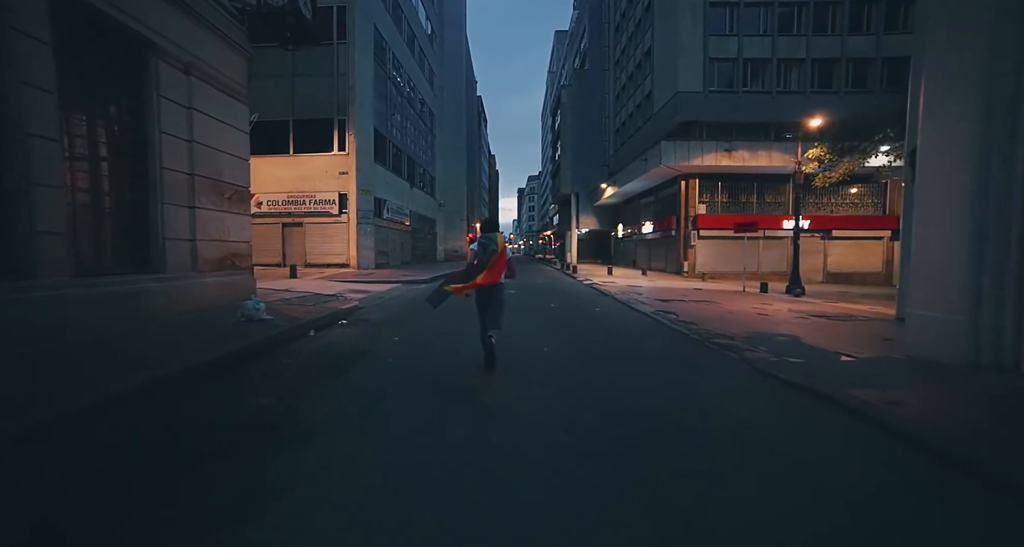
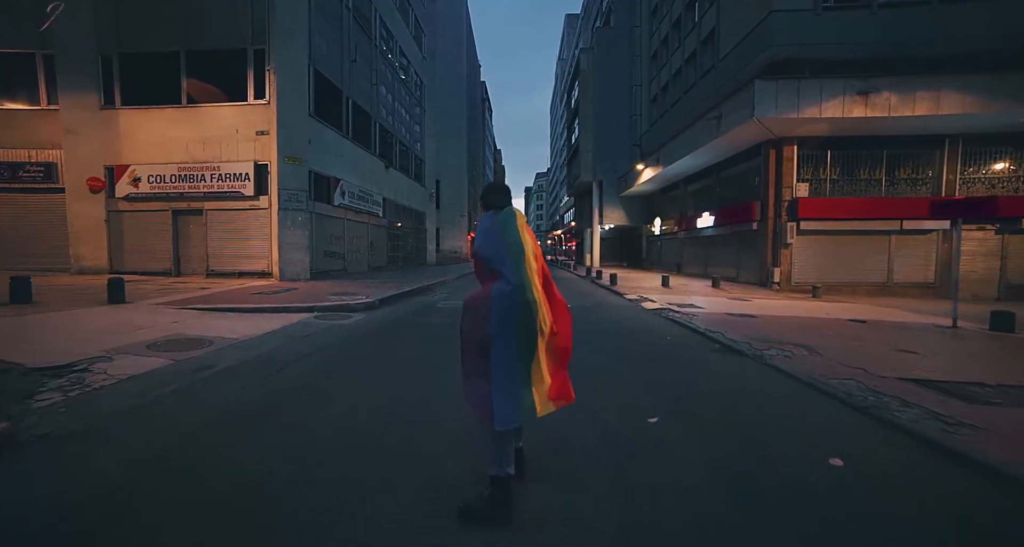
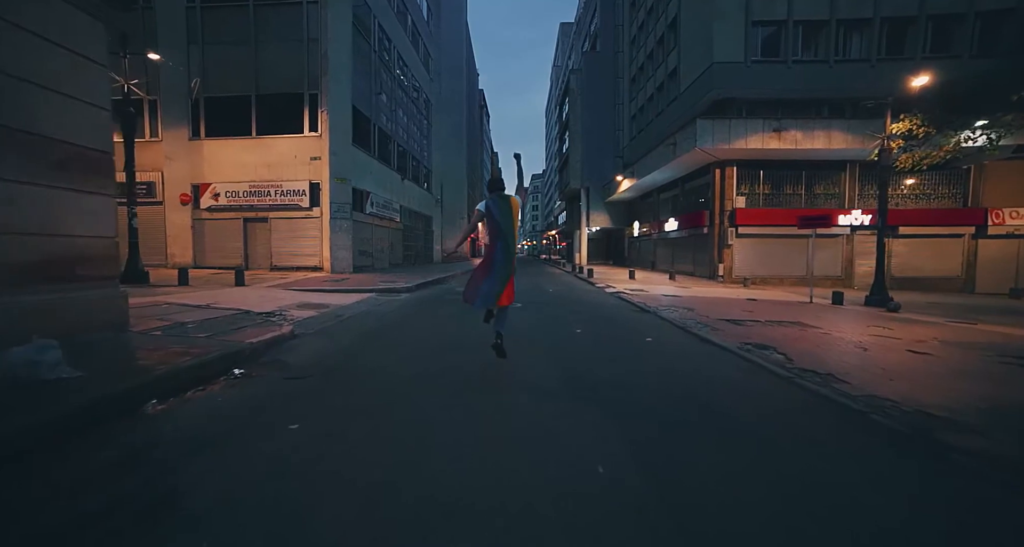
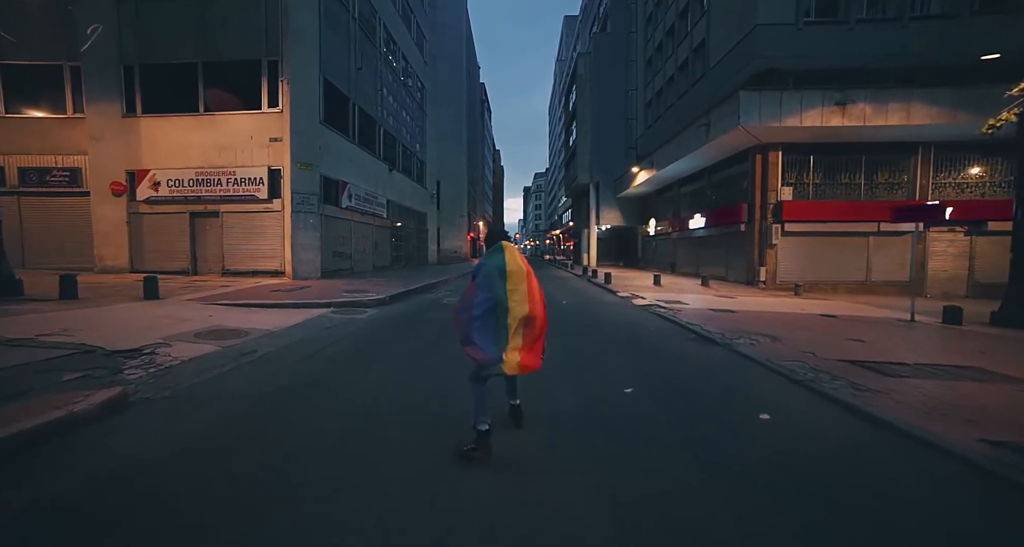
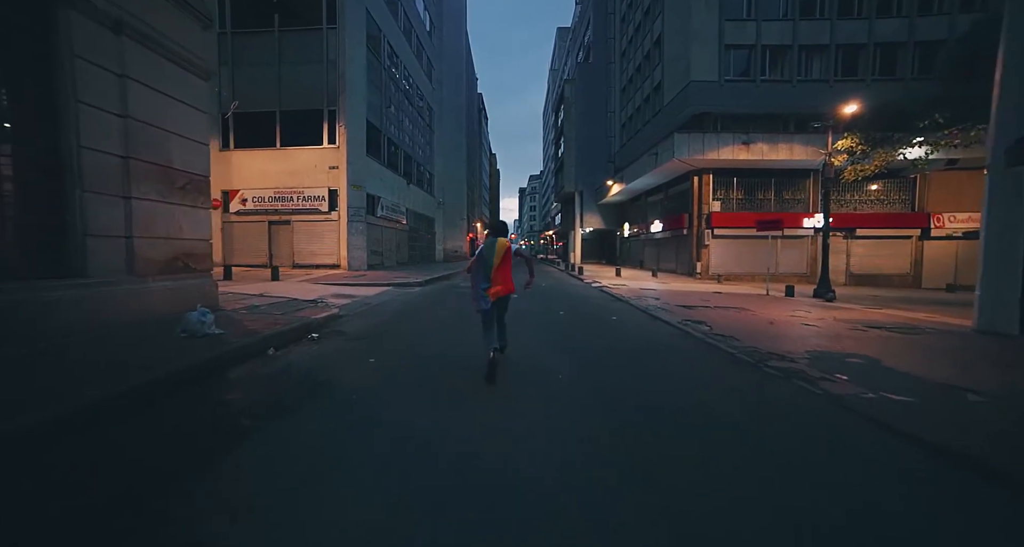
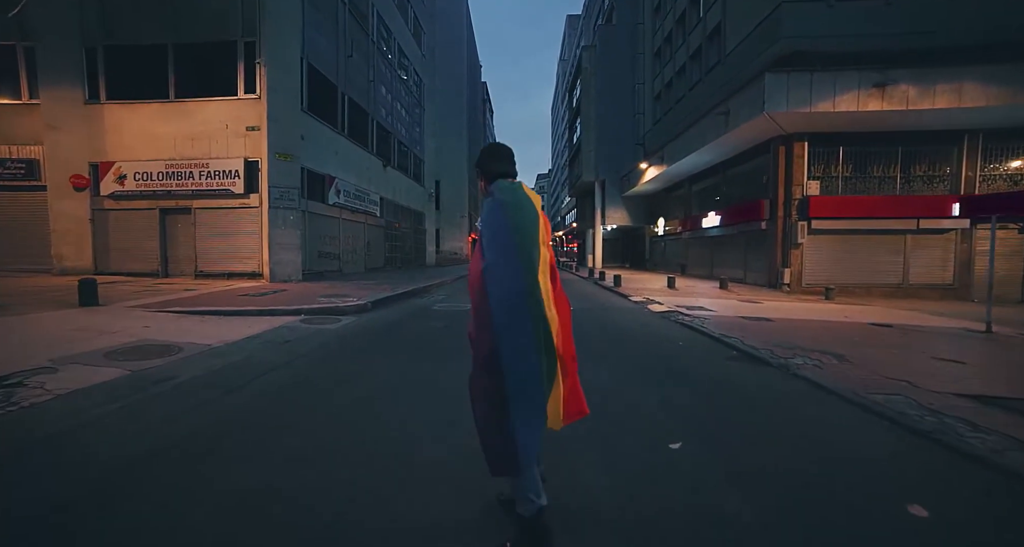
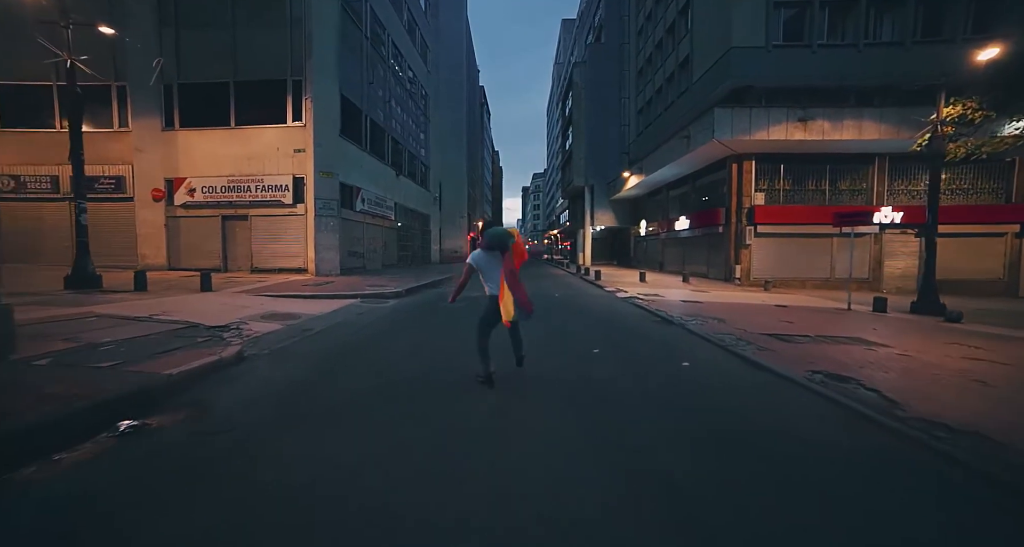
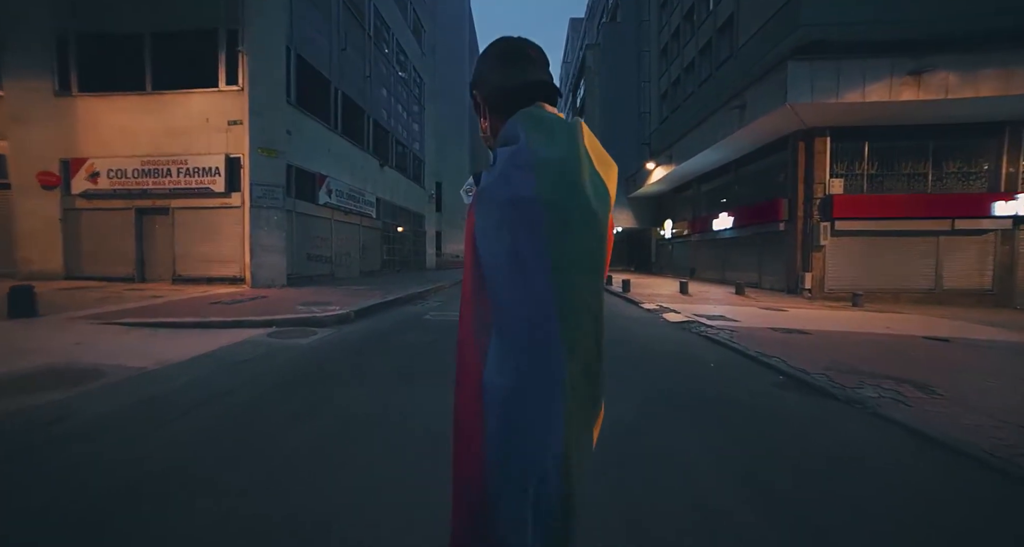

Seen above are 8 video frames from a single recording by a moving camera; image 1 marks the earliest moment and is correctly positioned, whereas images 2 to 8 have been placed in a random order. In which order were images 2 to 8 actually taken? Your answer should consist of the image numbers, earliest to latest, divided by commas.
5, 3, 7, 4, 2, 6, 8
